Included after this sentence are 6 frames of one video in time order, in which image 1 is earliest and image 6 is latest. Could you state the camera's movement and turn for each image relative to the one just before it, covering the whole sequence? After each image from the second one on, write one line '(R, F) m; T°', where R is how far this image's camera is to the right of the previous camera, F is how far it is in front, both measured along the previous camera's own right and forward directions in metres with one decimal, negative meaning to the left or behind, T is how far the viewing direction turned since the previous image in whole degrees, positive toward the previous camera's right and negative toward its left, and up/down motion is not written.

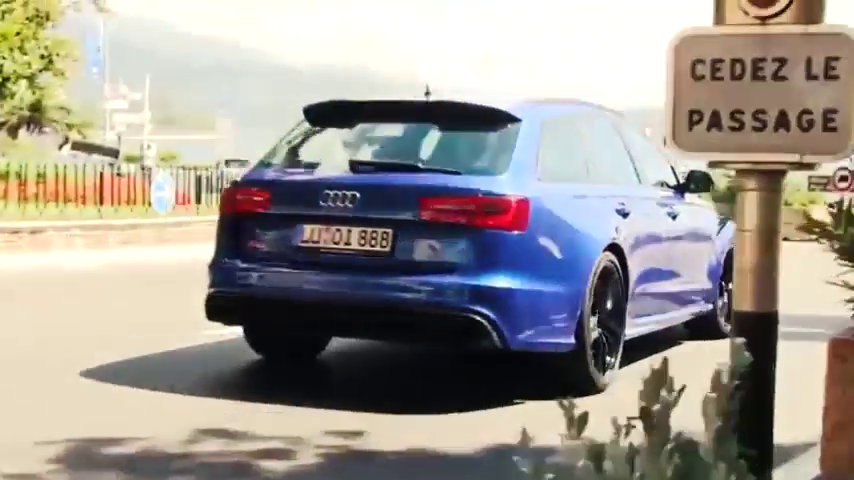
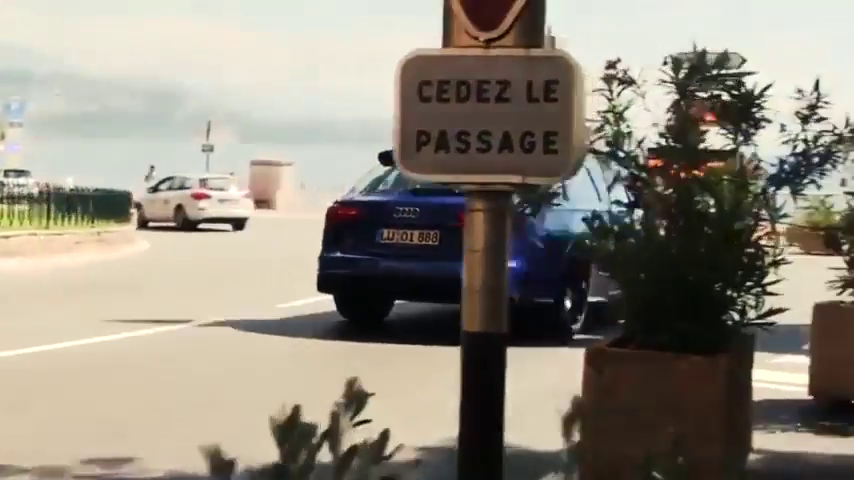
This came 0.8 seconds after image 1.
(+0.2, 0.0) m; +7°
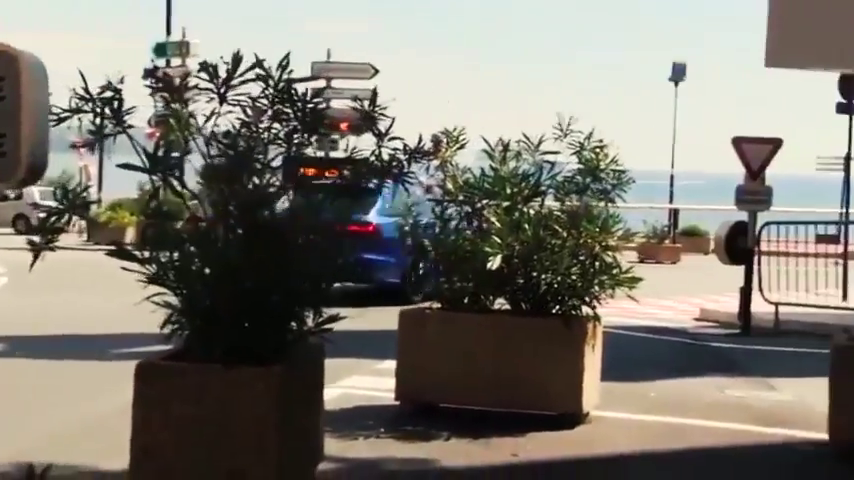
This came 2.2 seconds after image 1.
(-1.2, -0.1) m; +3°
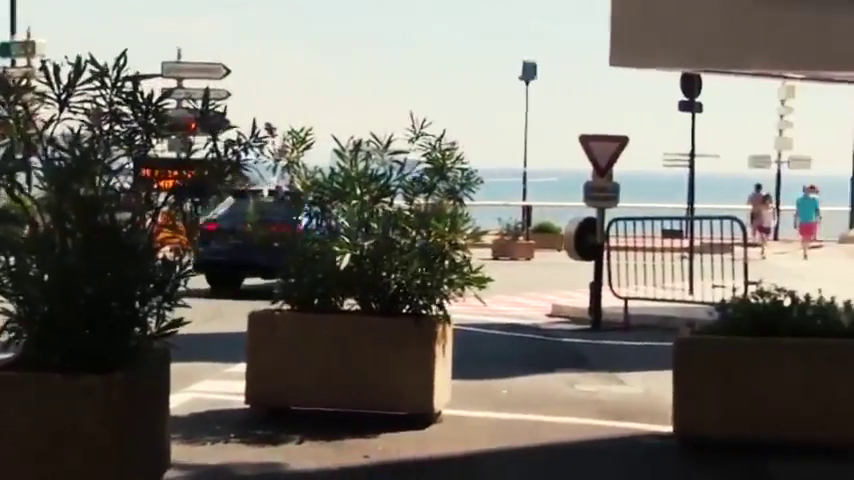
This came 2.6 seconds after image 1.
(+0.4, 0.0) m; +6°
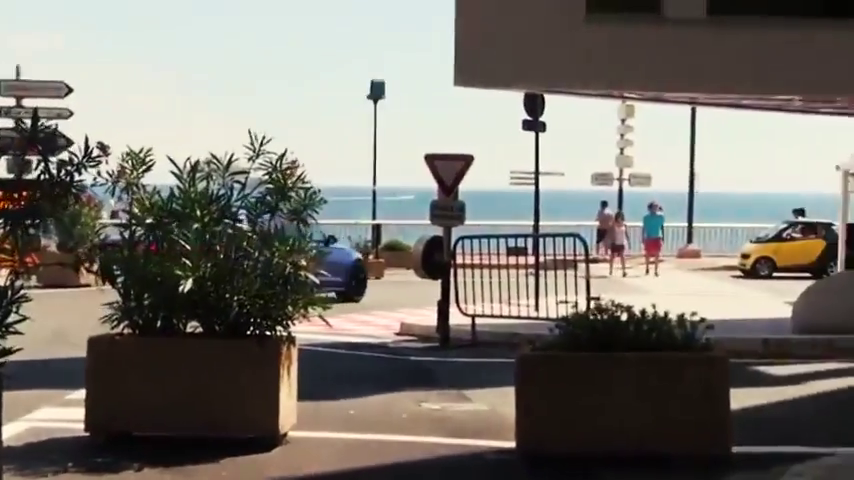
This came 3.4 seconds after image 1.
(+0.4, 0.0) m; +6°
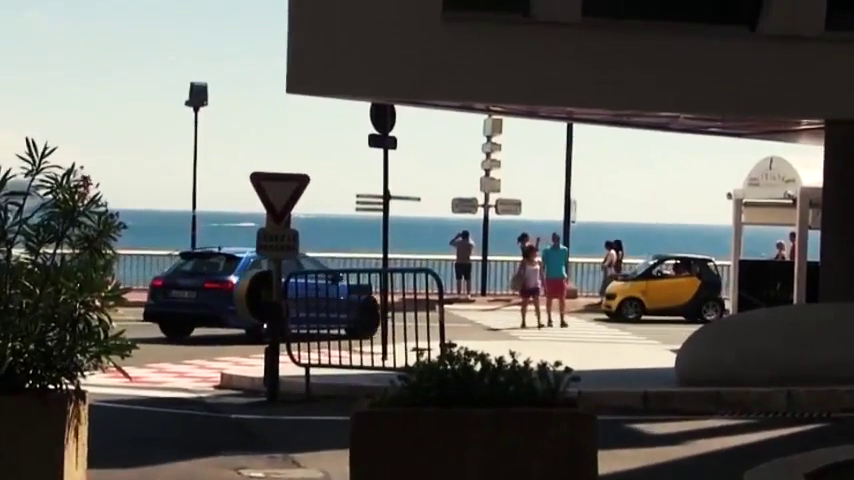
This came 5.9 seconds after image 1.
(+0.4, +1.9) m; +6°
